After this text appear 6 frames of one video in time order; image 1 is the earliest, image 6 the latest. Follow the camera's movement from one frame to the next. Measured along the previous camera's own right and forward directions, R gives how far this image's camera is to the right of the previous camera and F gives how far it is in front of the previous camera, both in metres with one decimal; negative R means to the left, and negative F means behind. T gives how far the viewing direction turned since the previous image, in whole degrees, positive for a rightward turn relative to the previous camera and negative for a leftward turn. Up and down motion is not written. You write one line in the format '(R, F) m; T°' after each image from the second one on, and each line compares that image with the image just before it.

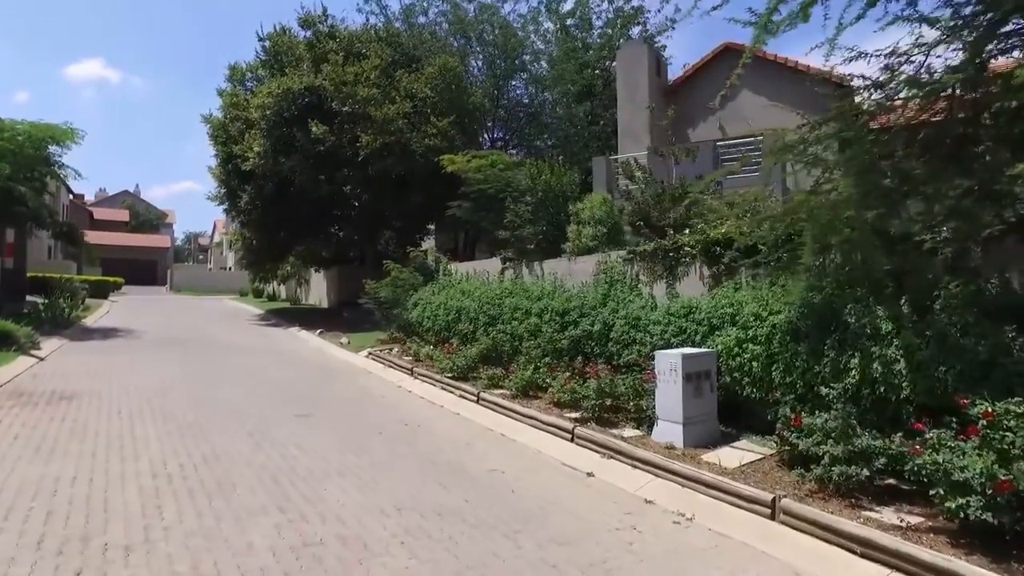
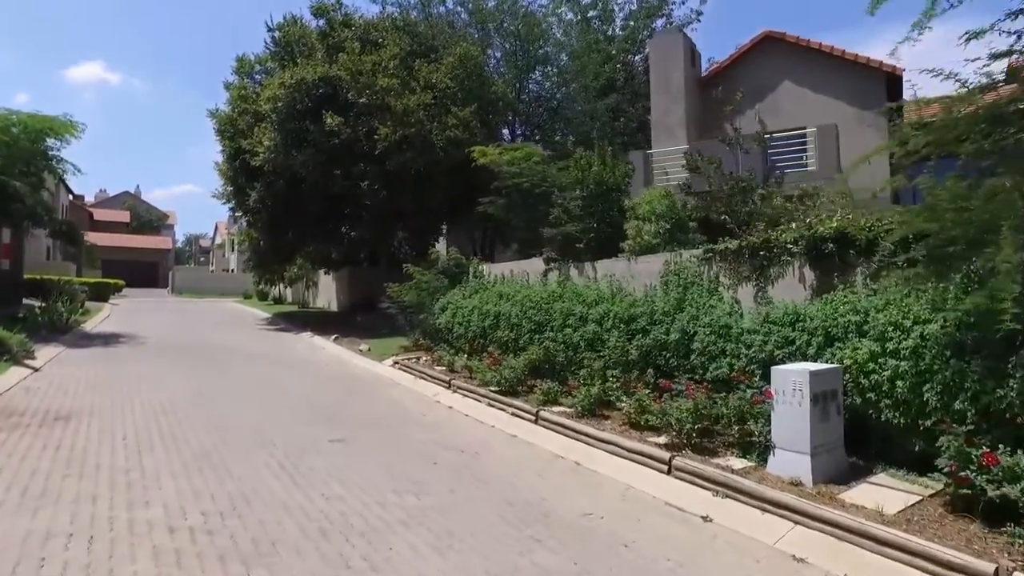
(-1.0, +1.5) m; 0°
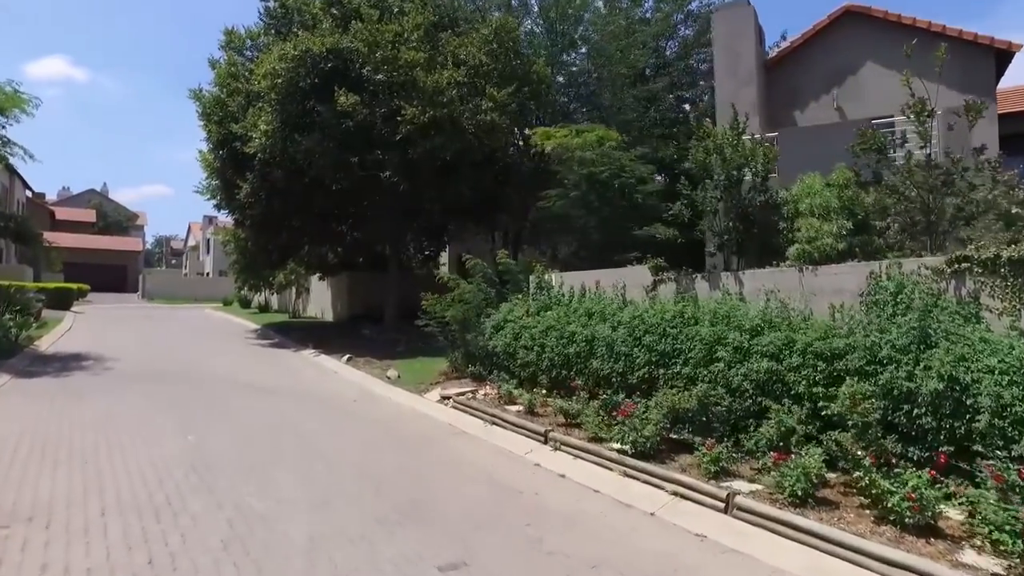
(-2.2, +3.5) m; +2°
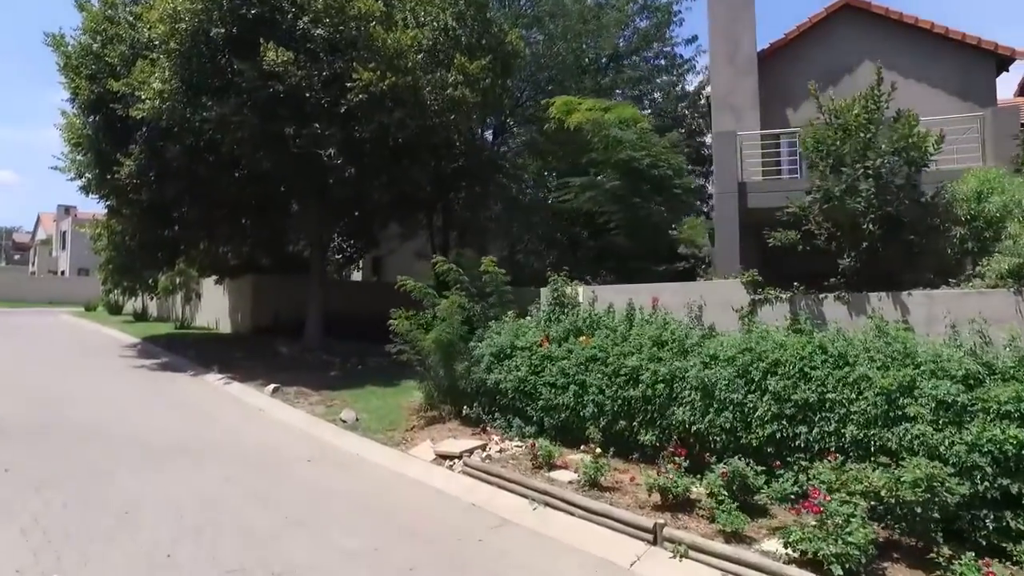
(-2.1, +3.6) m; +10°
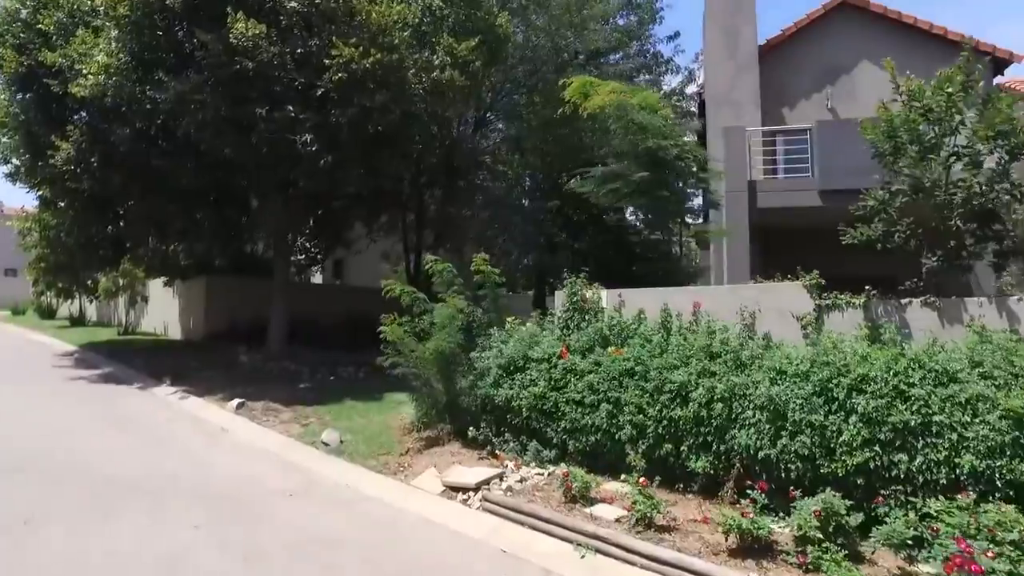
(-0.9, +1.3) m; +4°
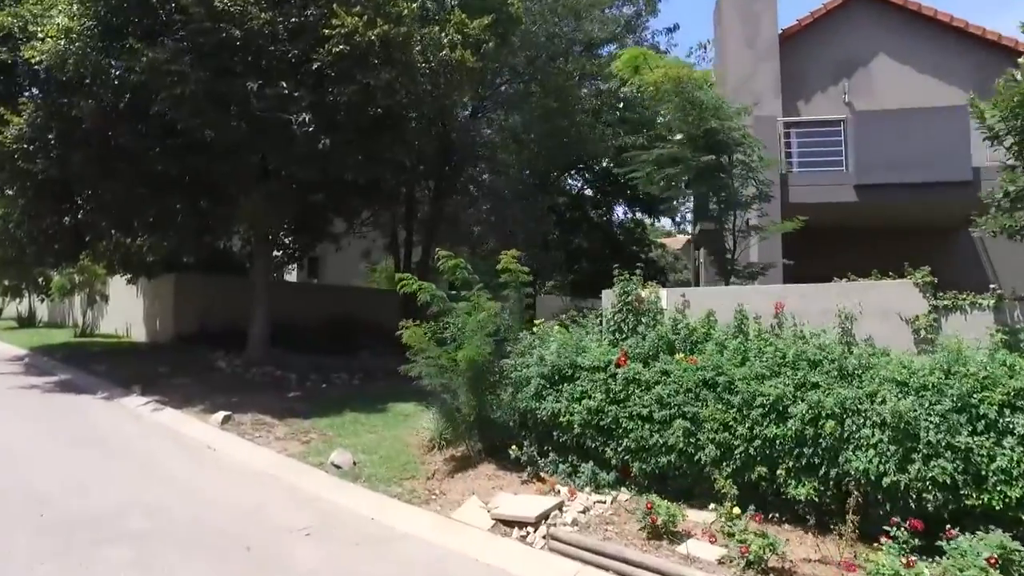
(-1.1, +1.3) m; +3°
